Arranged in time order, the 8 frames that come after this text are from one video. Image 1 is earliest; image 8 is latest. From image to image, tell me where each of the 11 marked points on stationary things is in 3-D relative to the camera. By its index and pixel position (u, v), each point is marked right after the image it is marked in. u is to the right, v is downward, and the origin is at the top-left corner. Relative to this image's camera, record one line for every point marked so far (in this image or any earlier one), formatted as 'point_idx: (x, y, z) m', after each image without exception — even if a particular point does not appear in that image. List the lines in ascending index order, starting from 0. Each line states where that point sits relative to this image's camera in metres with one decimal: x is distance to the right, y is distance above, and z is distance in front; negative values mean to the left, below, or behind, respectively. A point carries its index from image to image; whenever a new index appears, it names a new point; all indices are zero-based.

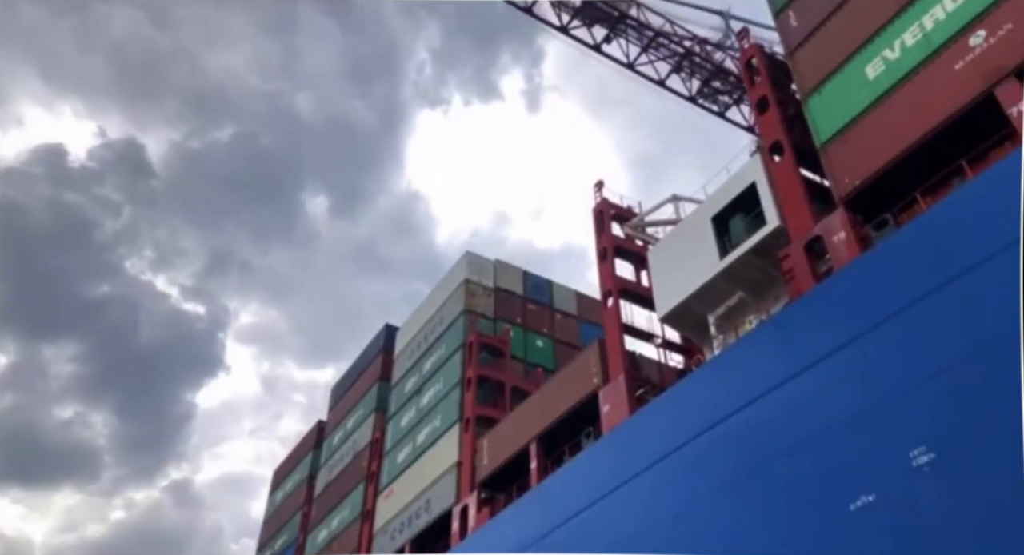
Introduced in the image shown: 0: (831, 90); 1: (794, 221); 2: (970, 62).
0: (+6.8, +4.1, +17.9) m
1: (+6.3, +1.3, +18.7) m
2: (+7.7, +3.7, +14.2) m
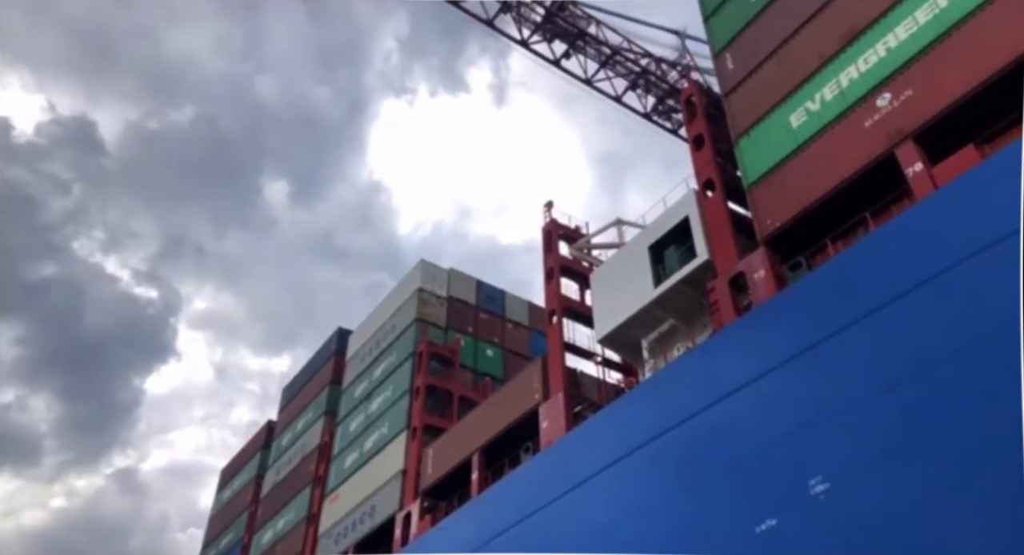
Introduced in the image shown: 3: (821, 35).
0: (+5.7, +3.3, +19.2) m
1: (+5.0, +0.5, +19.9) m
2: (+6.7, +2.9, +15.5) m
3: (+6.6, +5.2, +17.9) m
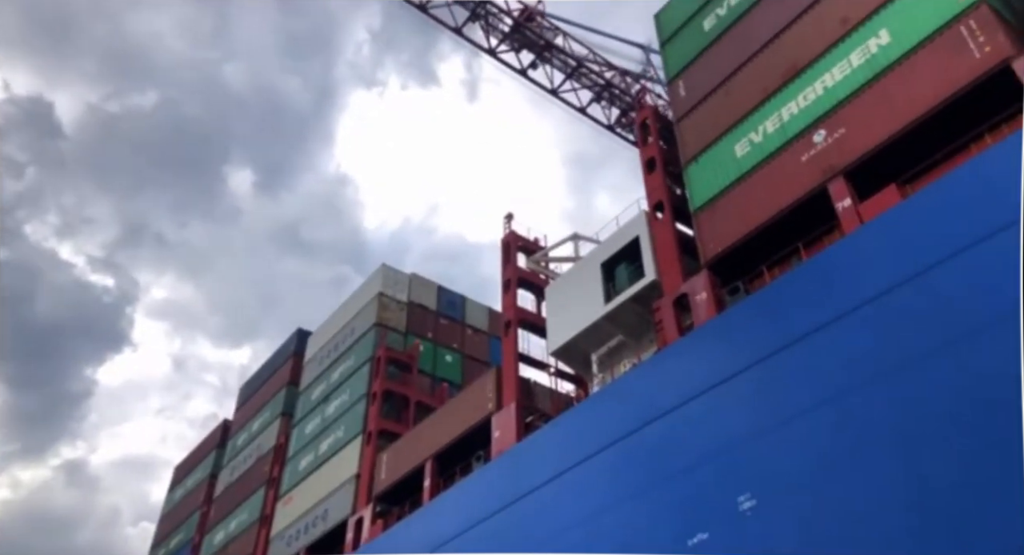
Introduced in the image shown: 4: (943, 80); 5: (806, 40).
0: (+4.6, +2.8, +20.0) m
1: (+3.8, 0.0, +20.7) m
2: (+5.8, +2.4, +16.3) m
3: (+5.7, +4.7, +18.8) m
4: (+7.0, +3.2, +13.5) m
5: (+6.1, +5.0, +17.6) m
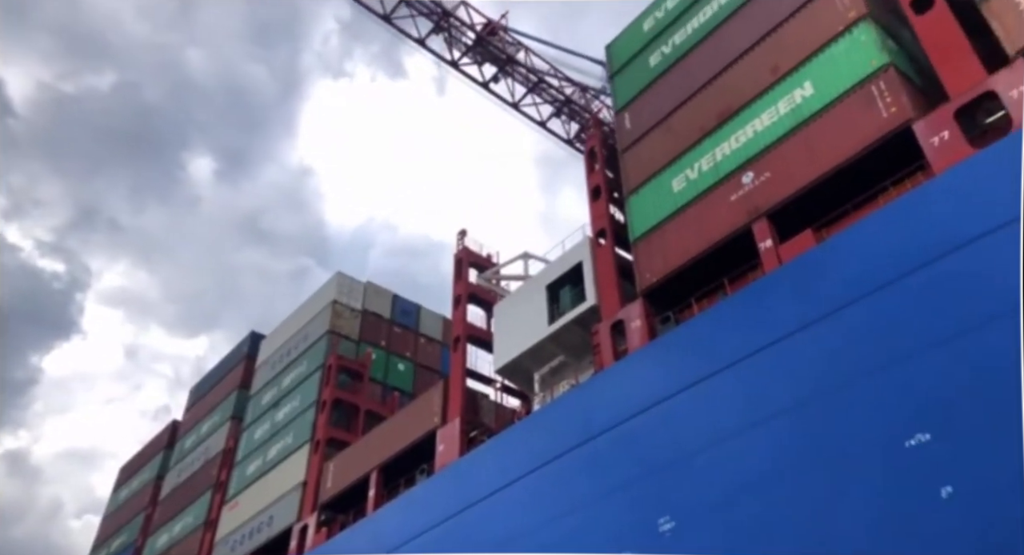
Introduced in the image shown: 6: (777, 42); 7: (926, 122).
0: (+3.3, +2.1, +20.9) m
1: (+2.4, -0.6, +21.6) m
2: (+4.7, +1.7, +17.4) m
3: (+4.5, +4.0, +19.8) m
4: (+6.0, +2.5, +14.6) m
5: (+5.0, +4.3, +18.6) m
6: (+5.6, +5.0, +17.8) m
7: (+6.5, +2.5, +13.2) m
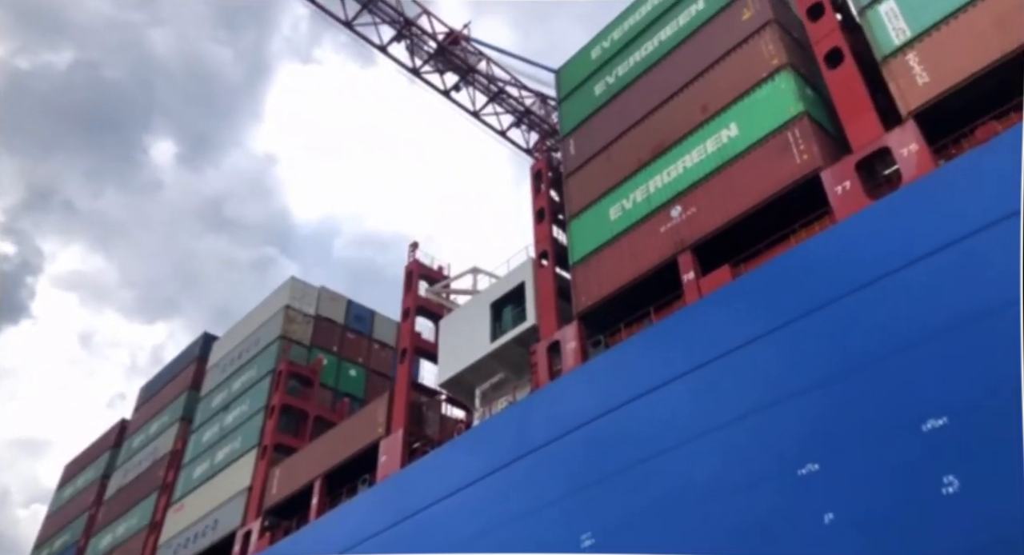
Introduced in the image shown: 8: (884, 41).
0: (+1.9, +1.6, +21.8) m
1: (+0.9, -1.2, +22.4) m
2: (+3.4, +1.1, +18.3) m
3: (+3.2, +3.4, +20.7) m
4: (+4.8, +1.8, +15.6) m
5: (+3.7, +3.7, +19.6) m
6: (+4.4, +4.4, +18.8) m
7: (+5.4, +1.8, +14.3) m
8: (+6.2, +4.0, +14.0) m
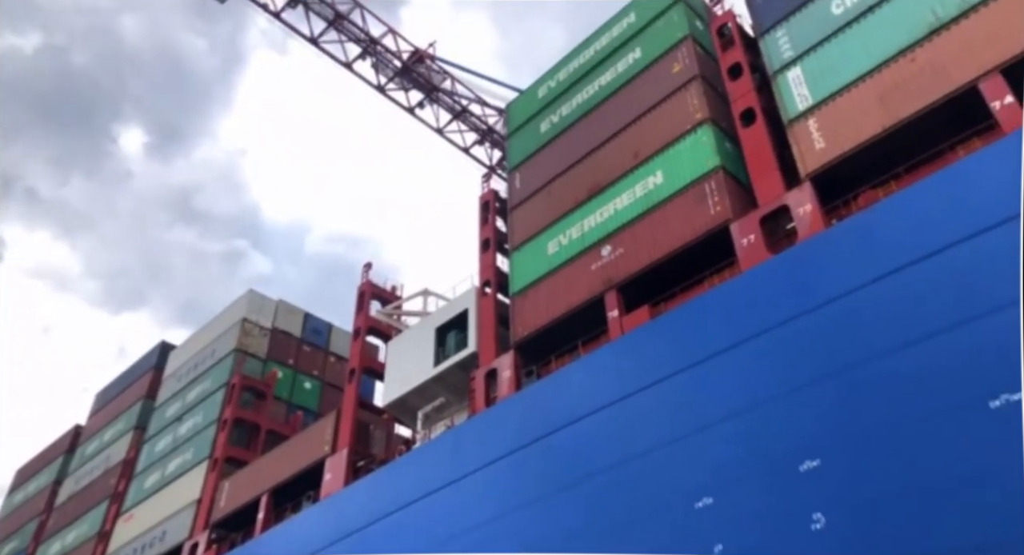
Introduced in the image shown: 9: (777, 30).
0: (+0.3, +0.7, +22.8) m
1: (-0.8, -2.0, +23.3) m
2: (+2.0, +0.2, +19.3) m
3: (+1.7, +2.5, +21.8) m
4: (+3.5, +1.0, +16.8) m
5: (+2.3, +2.8, +20.7) m
6: (+3.0, +3.5, +19.9) m
7: (+4.2, +1.0, +15.4) m
8: (+5.1, +3.1, +15.2) m
9: (+5.2, +4.9, +16.4) m
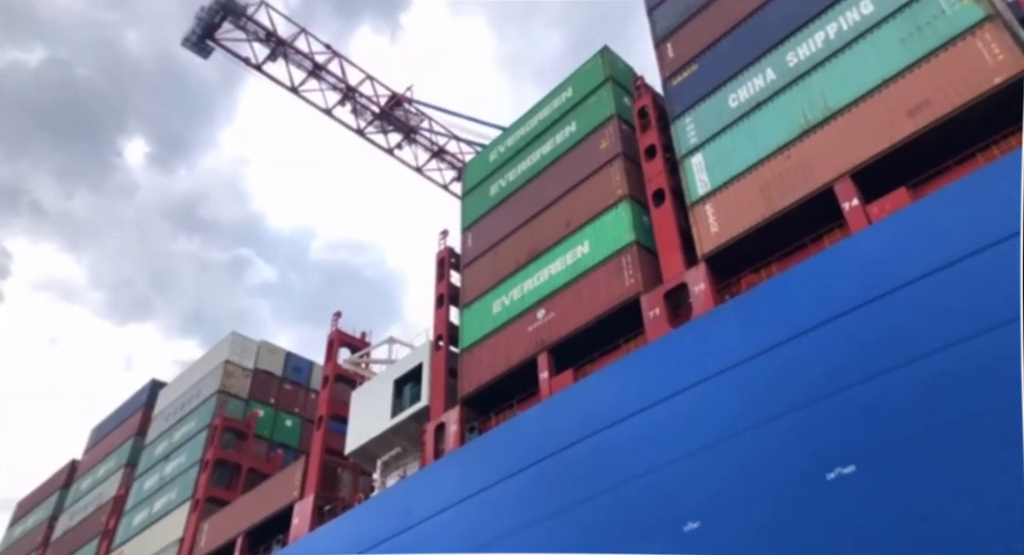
0: (-1.1, -0.9, +24.3) m
1: (-2.2, -3.7, +24.7) m
2: (+0.5, -1.3, +20.8) m
3: (+0.2, +0.9, +23.4) m
4: (+2.1, -0.4, +18.3) m
5: (+0.8, +1.2, +22.2) m
6: (+1.5, +2.0, +21.5) m
7: (+2.8, -0.4, +17.0) m
8: (+3.6, +1.8, +16.8) m
9: (+3.7, +3.5, +18.1) m
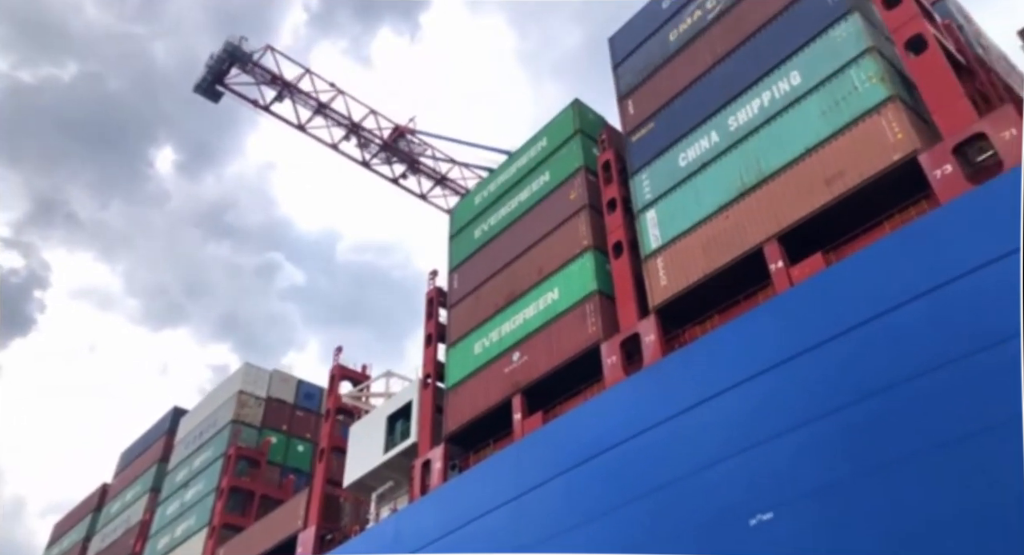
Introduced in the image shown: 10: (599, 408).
0: (-1.7, -2.2, +25.5) m
1: (-2.7, -5.0, +25.9) m
2: (-0.1, -2.5, +22.0) m
3: (-0.4, -0.3, +24.6) m
4: (+1.4, -1.5, +19.4) m
5: (+0.2, 0.0, +23.4) m
6: (+0.9, +0.8, +22.7) m
7: (+2.0, -1.5, +18.1) m
8: (+2.8, +0.7, +18.0) m
9: (+3.0, +2.4, +19.3) m
10: (+1.9, -2.8, +17.9) m
